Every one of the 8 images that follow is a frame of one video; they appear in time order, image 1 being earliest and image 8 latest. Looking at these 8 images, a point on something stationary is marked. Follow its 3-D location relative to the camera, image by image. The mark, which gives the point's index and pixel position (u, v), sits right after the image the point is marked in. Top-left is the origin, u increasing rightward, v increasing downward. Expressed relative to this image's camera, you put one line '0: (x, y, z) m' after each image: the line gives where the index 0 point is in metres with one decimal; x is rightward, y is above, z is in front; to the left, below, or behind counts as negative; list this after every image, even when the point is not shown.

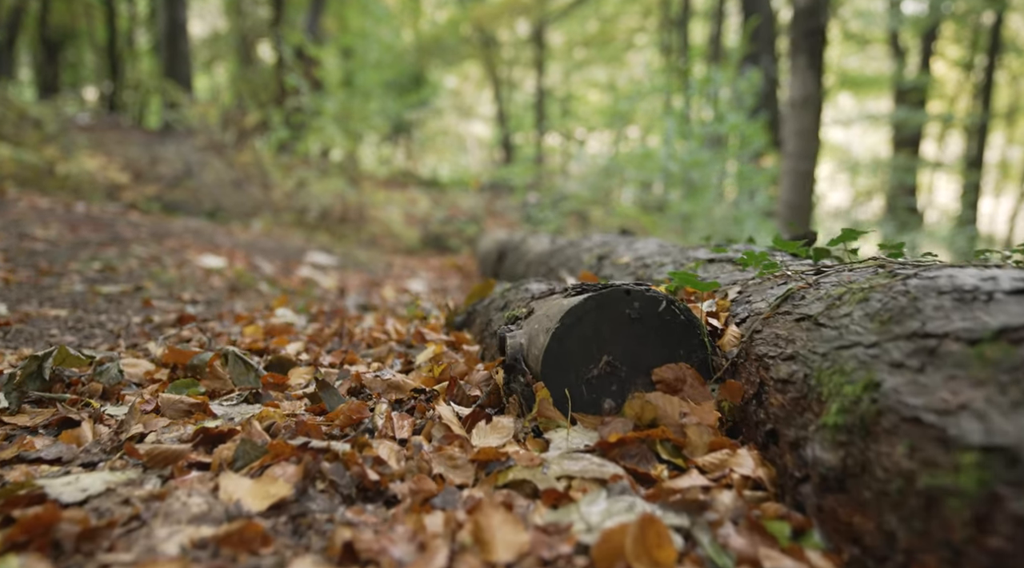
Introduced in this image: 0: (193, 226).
0: (-3.2, +0.6, +9.0) m
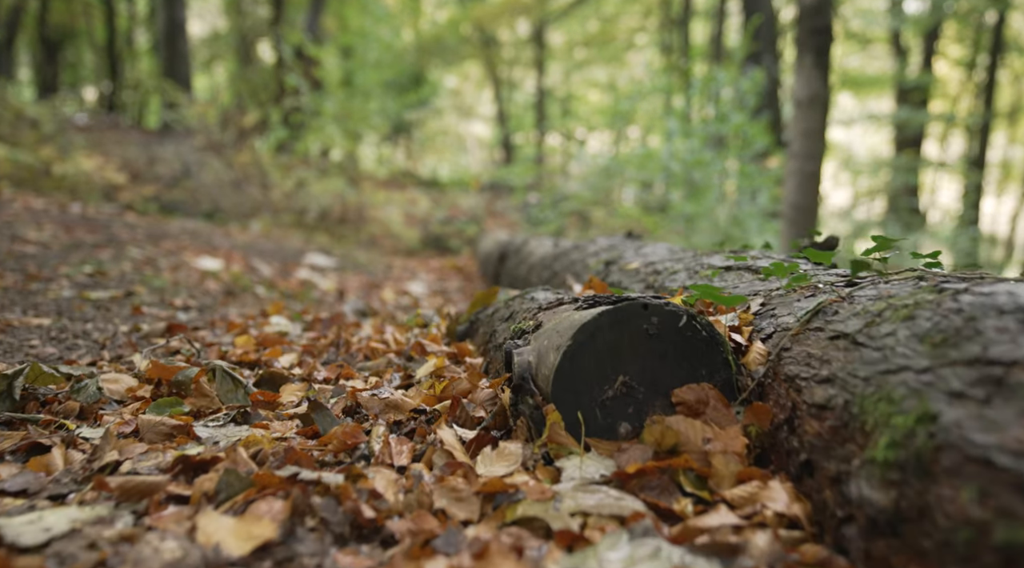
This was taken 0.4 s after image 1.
0: (-3.2, +0.6, +8.9) m
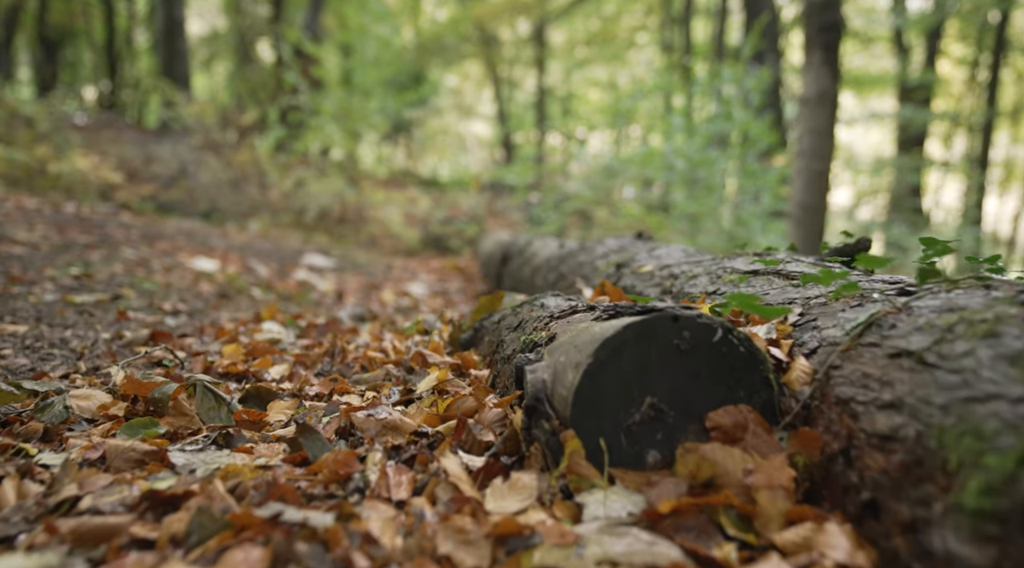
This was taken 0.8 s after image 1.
0: (-3.2, +0.6, +8.8) m
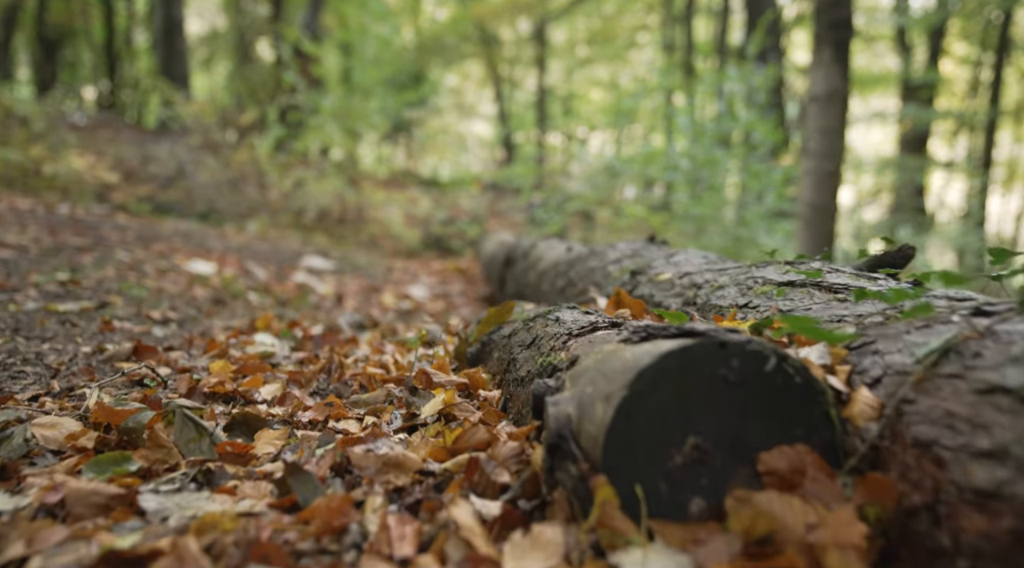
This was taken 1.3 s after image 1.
0: (-3.2, +0.5, +8.6) m
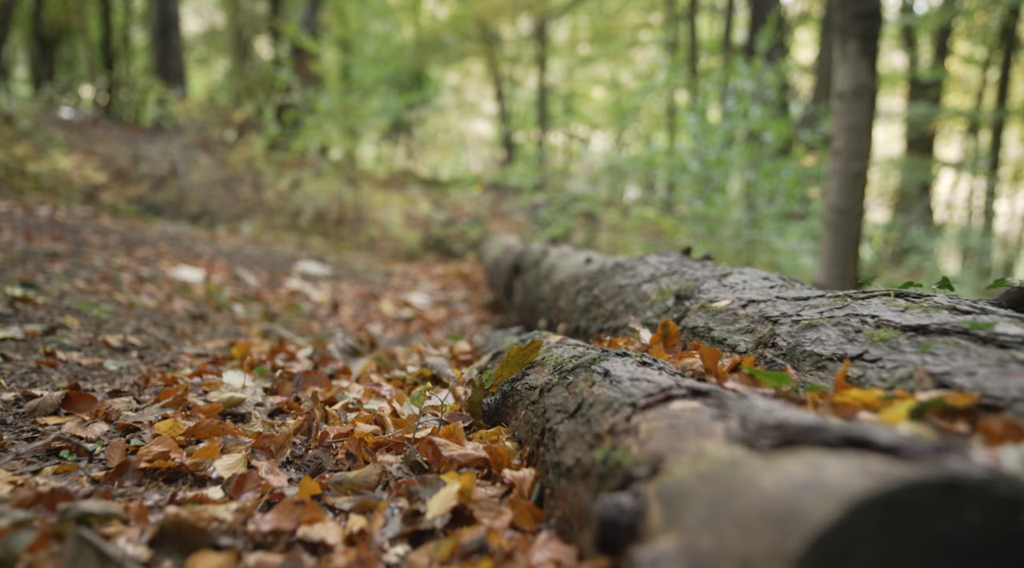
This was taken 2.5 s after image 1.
0: (-3.1, +0.5, +8.2) m
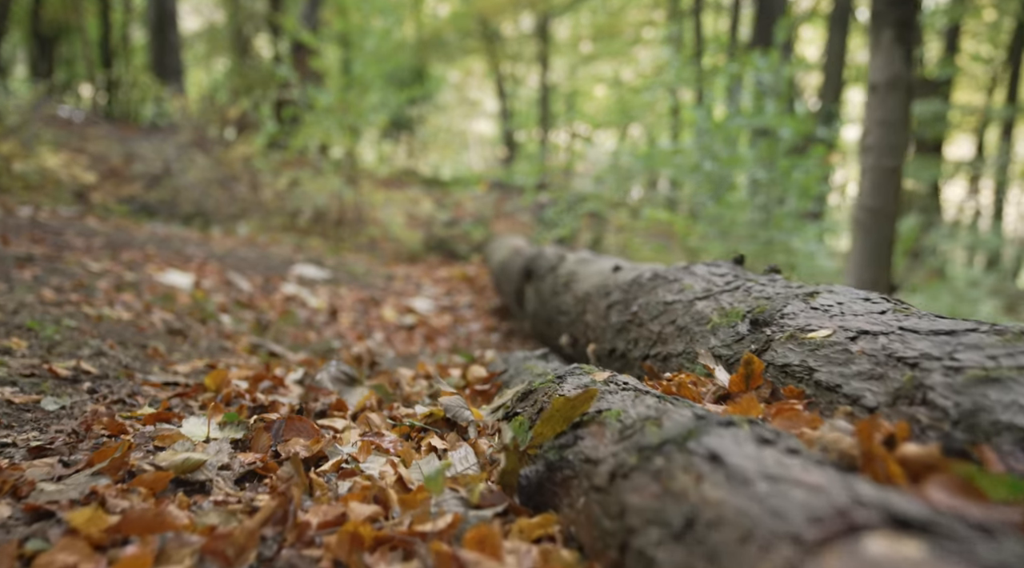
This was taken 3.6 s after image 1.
0: (-3.0, +0.4, +7.8) m
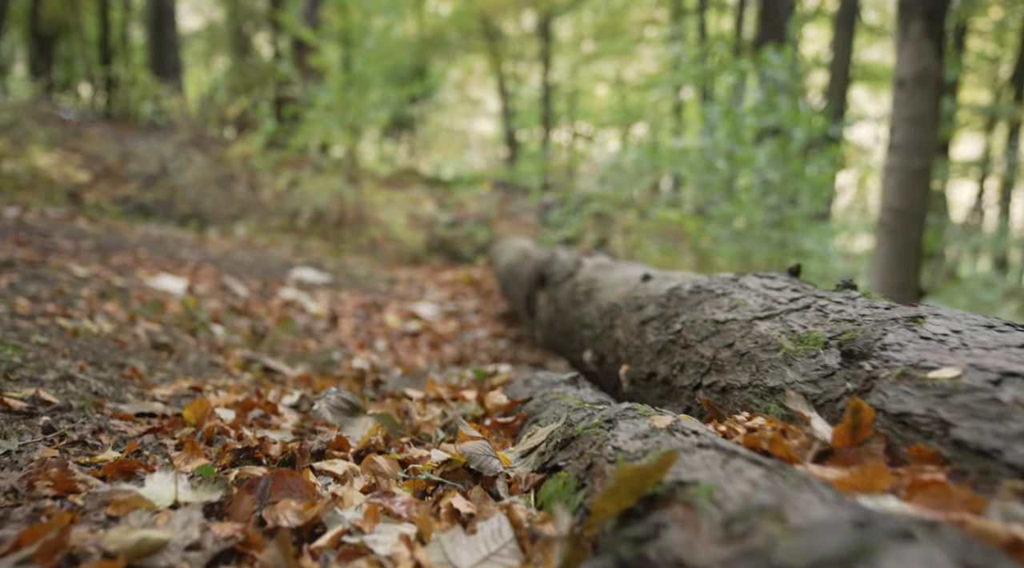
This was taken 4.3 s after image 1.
0: (-3.0, +0.4, +7.5) m
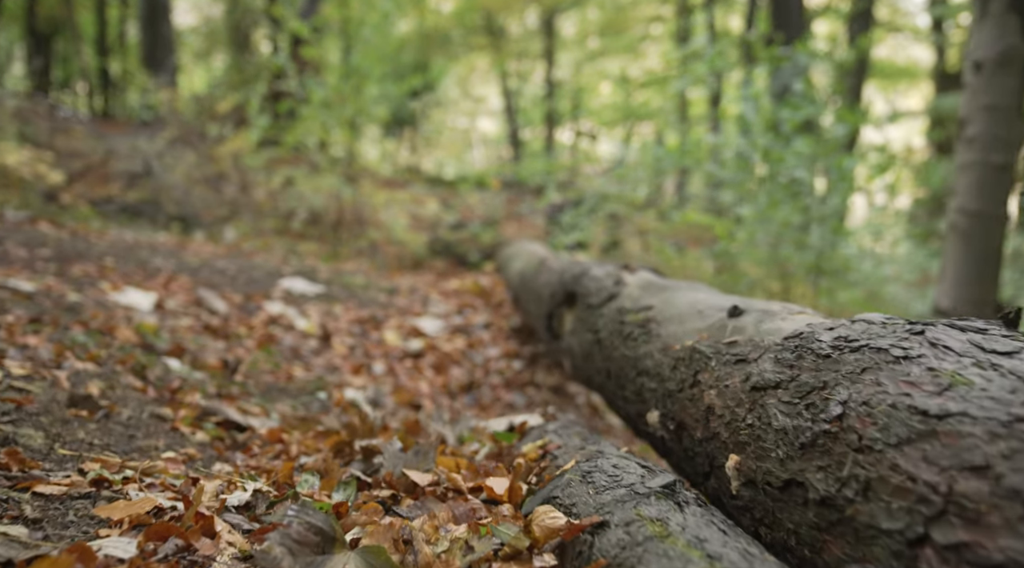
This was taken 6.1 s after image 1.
0: (-2.9, +0.3, +6.8) m
